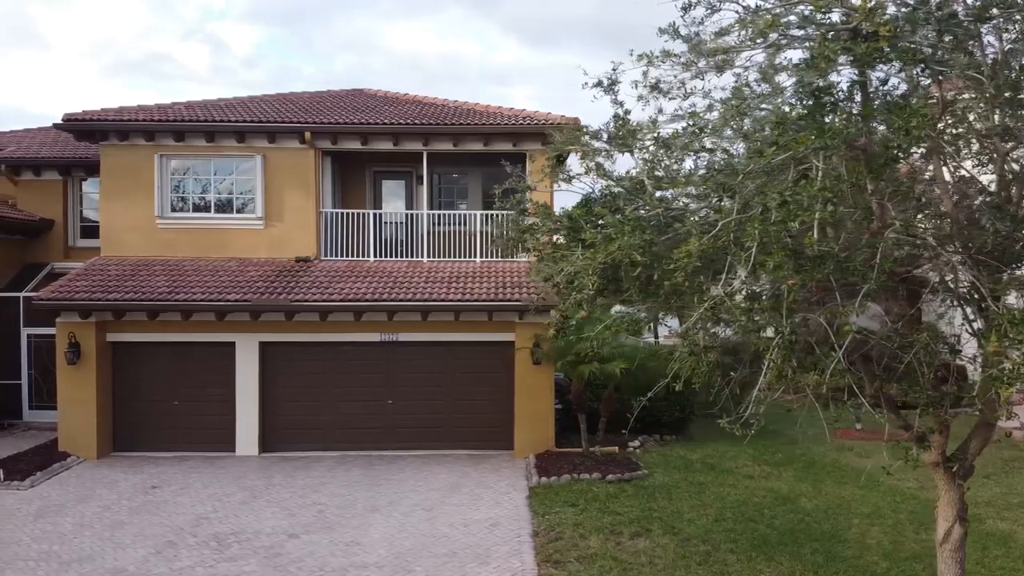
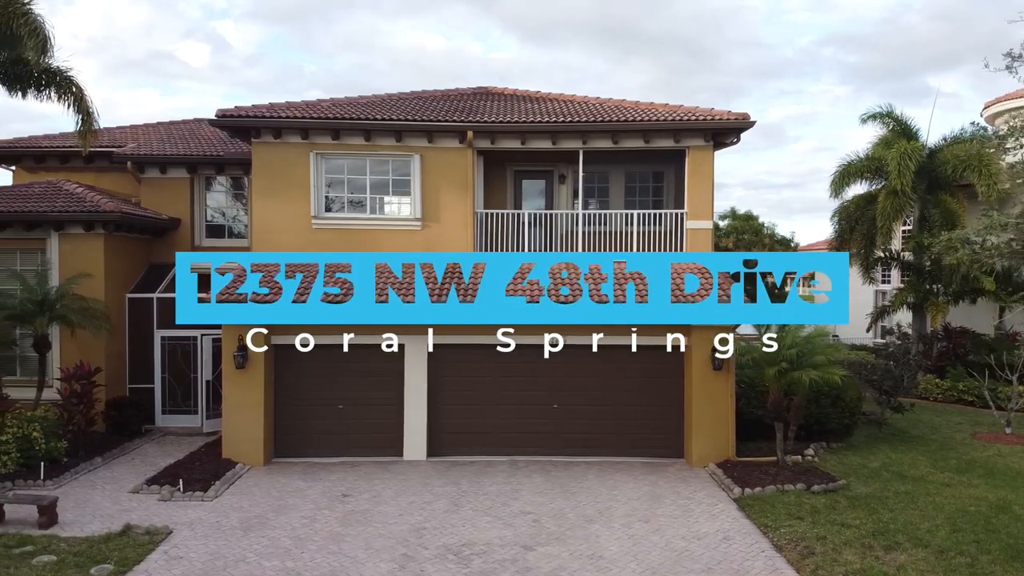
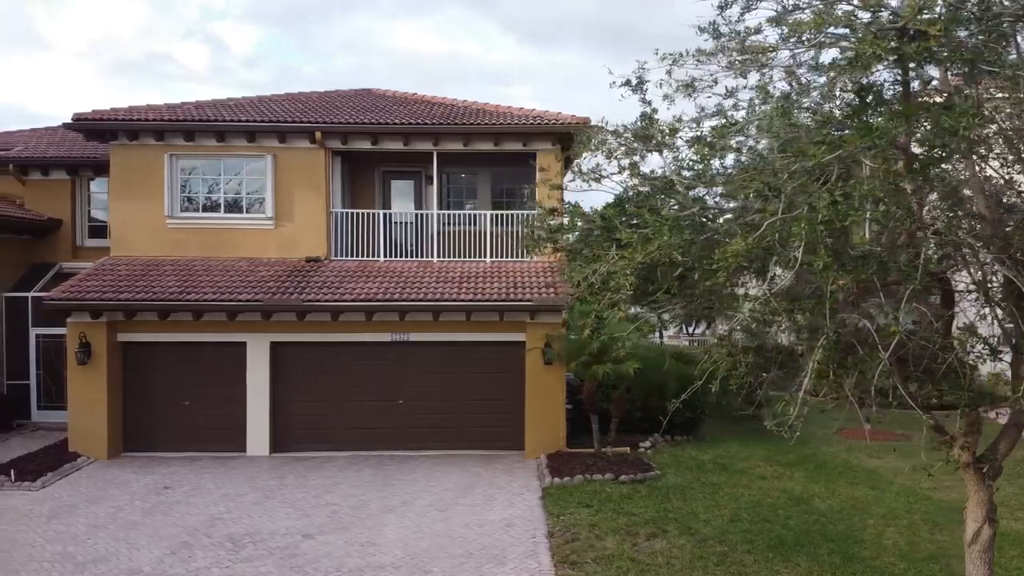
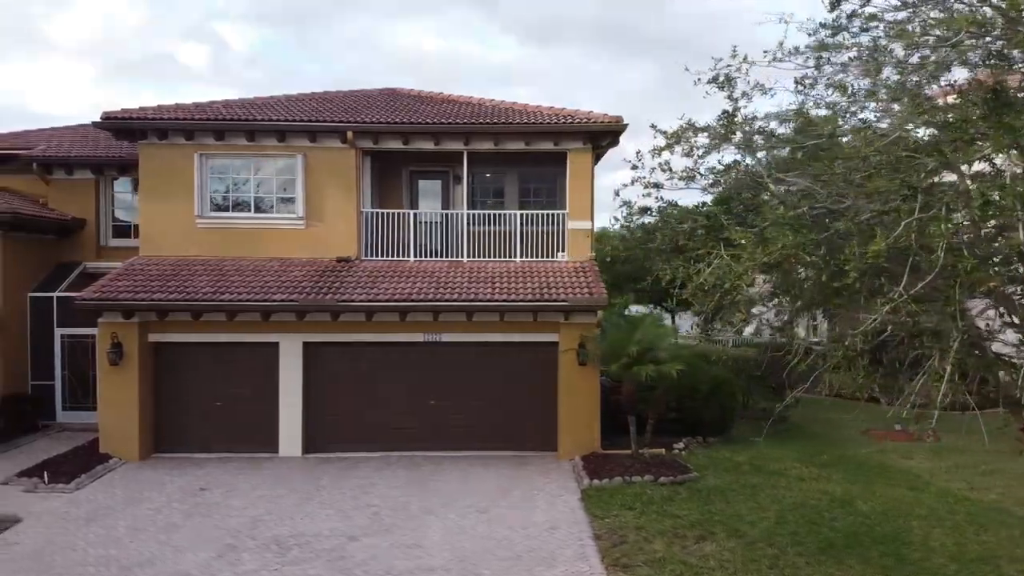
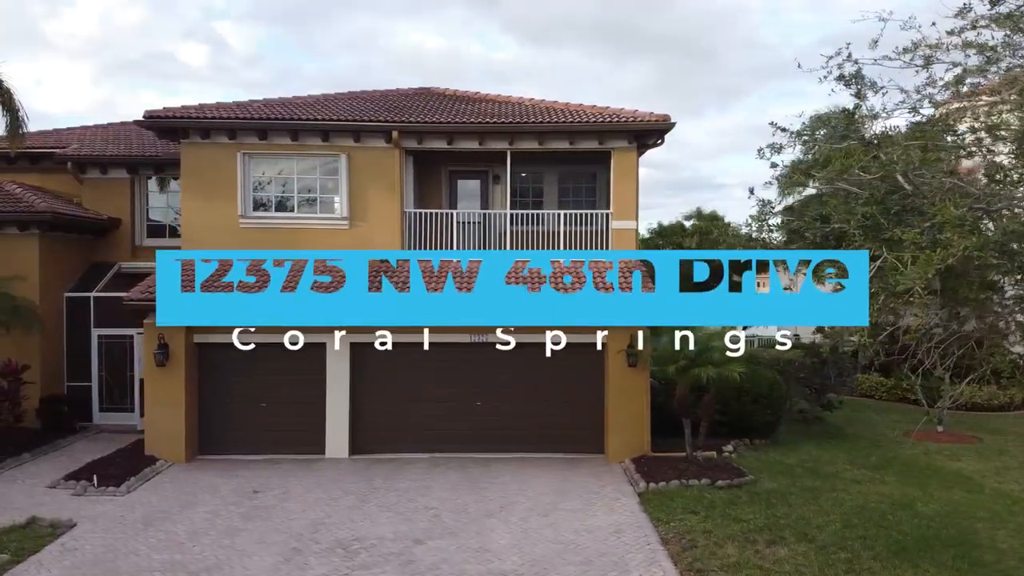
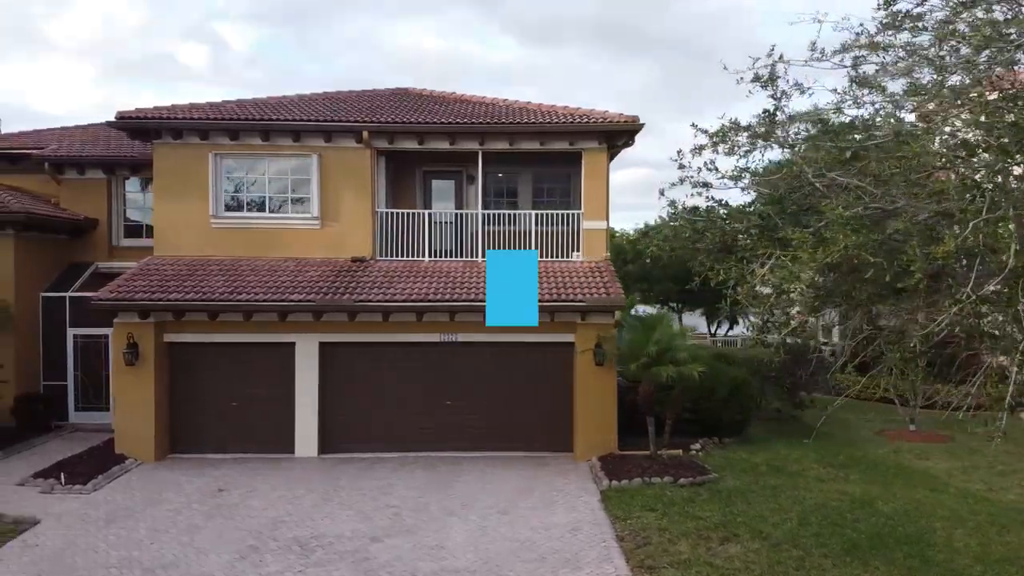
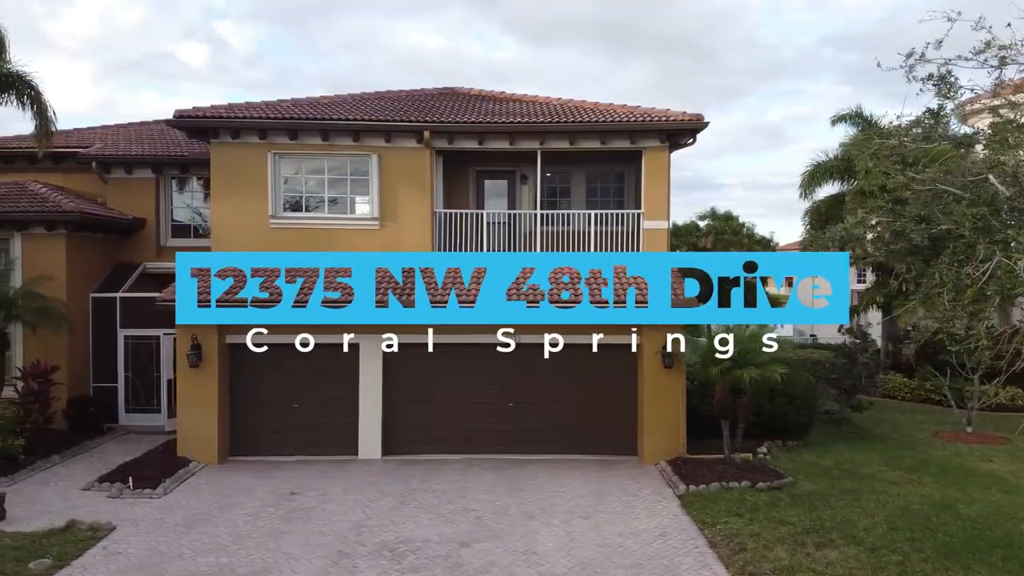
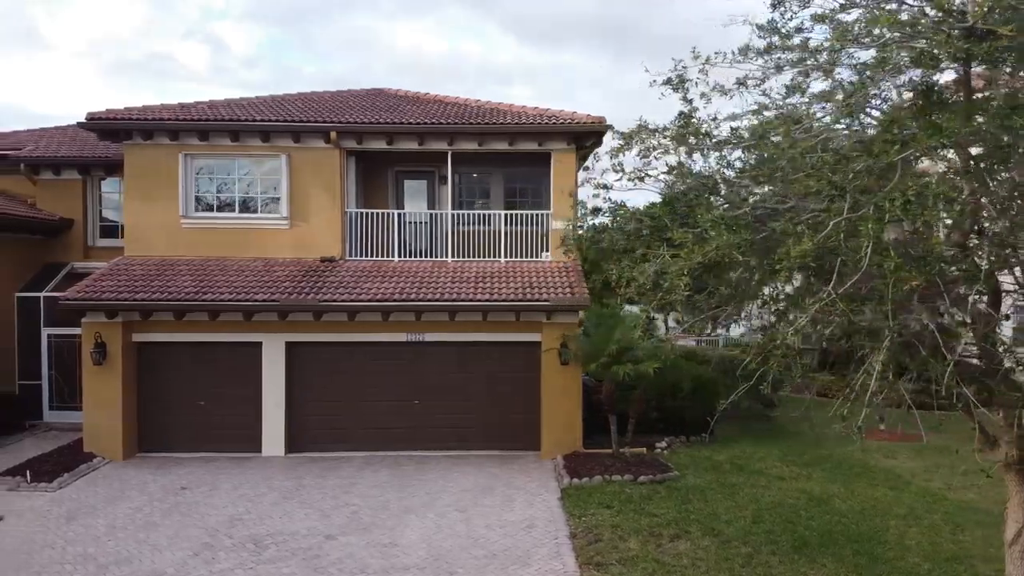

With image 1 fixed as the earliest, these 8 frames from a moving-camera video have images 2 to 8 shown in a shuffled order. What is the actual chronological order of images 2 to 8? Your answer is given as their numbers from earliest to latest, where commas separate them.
3, 8, 4, 6, 5, 7, 2
